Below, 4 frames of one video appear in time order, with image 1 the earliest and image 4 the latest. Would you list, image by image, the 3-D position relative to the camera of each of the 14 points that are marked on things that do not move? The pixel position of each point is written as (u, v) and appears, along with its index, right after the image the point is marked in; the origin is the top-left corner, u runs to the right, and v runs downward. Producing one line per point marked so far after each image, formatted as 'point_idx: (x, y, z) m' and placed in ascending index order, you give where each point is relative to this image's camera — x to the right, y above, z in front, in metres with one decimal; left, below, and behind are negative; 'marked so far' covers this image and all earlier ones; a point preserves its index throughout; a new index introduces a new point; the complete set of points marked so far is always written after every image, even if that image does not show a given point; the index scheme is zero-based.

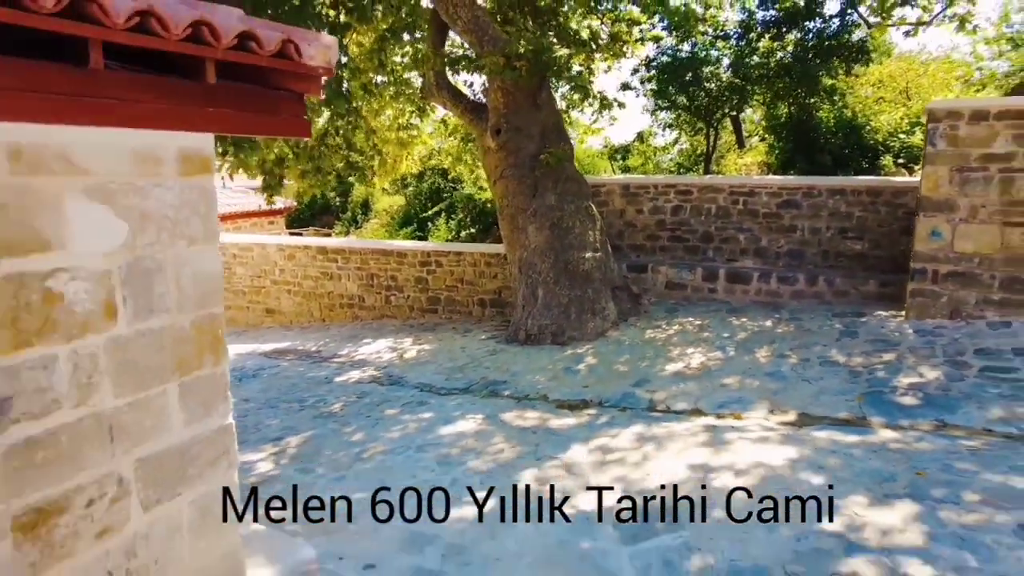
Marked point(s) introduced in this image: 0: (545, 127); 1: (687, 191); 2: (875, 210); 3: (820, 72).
0: (+0.4, +2.1, +7.8) m
1: (+2.3, +1.3, +7.9) m
2: (+4.3, +0.9, +7.0) m
3: (+4.5, +3.2, +8.9) m
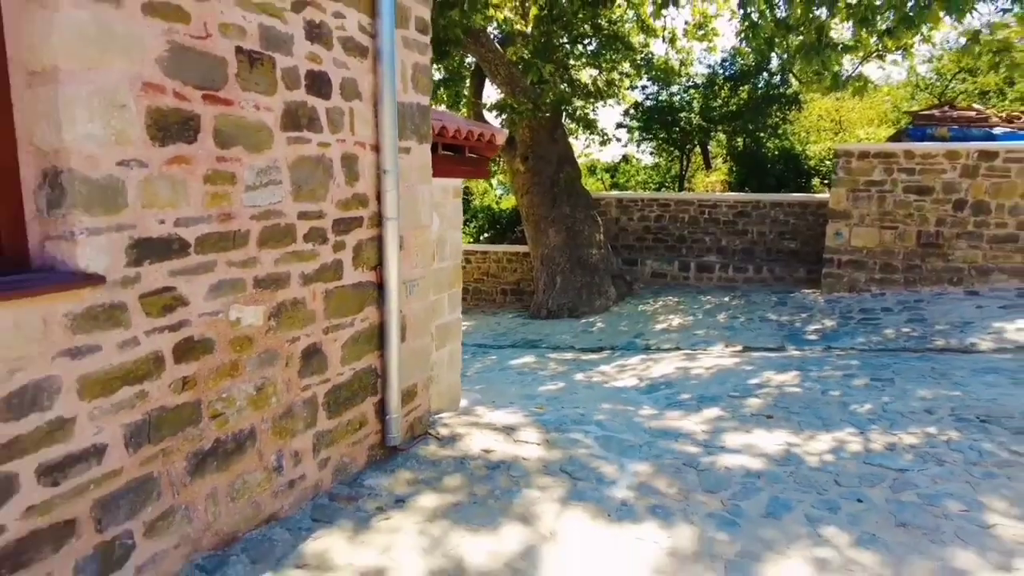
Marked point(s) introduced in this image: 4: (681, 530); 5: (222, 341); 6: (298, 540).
0: (+0.8, +2.3, +10.3) m
1: (+2.7, +1.5, +10.5) m
2: (+4.7, +1.1, +9.7) m
3: (+4.9, +3.4, +11.7) m
4: (+0.8, -1.2, +2.9) m
5: (-1.2, -0.2, +2.4) m
6: (-0.9, -1.1, +2.7) m
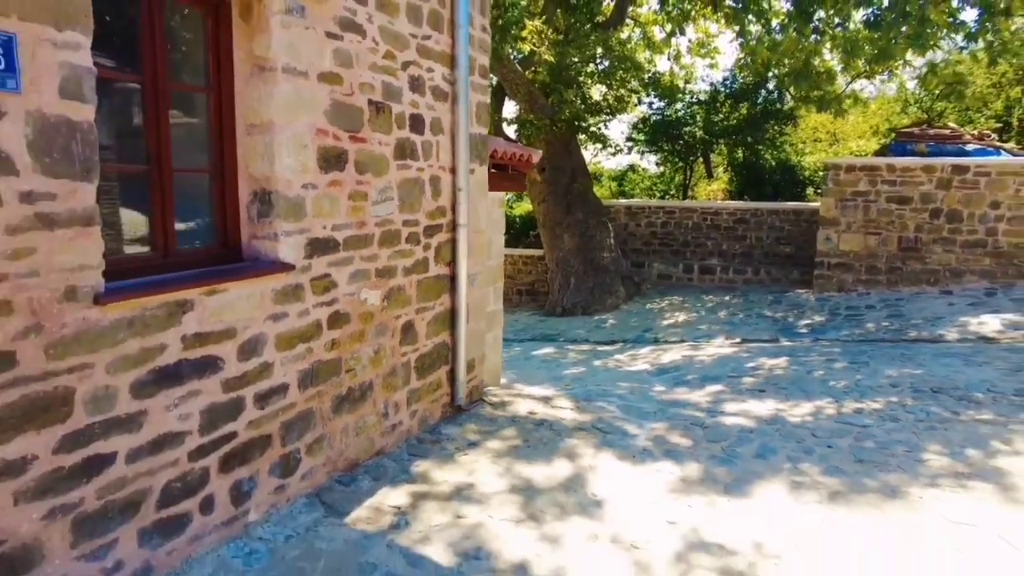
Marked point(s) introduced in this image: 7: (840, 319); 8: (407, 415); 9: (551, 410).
0: (+1.2, +2.3, +11.2) m
1: (+3.0, +1.4, +11.4) m
2: (+5.0, +1.1, +10.6) m
3: (+5.2, +3.3, +12.6) m
4: (+1.1, -1.1, +3.8) m
5: (-0.9, -0.1, +3.3) m
6: (-0.6, -1.0, +3.5) m
7: (+4.4, -0.4, +8.1) m
8: (-0.7, -0.8, +3.8) m
9: (+0.3, -1.0, +4.8) m
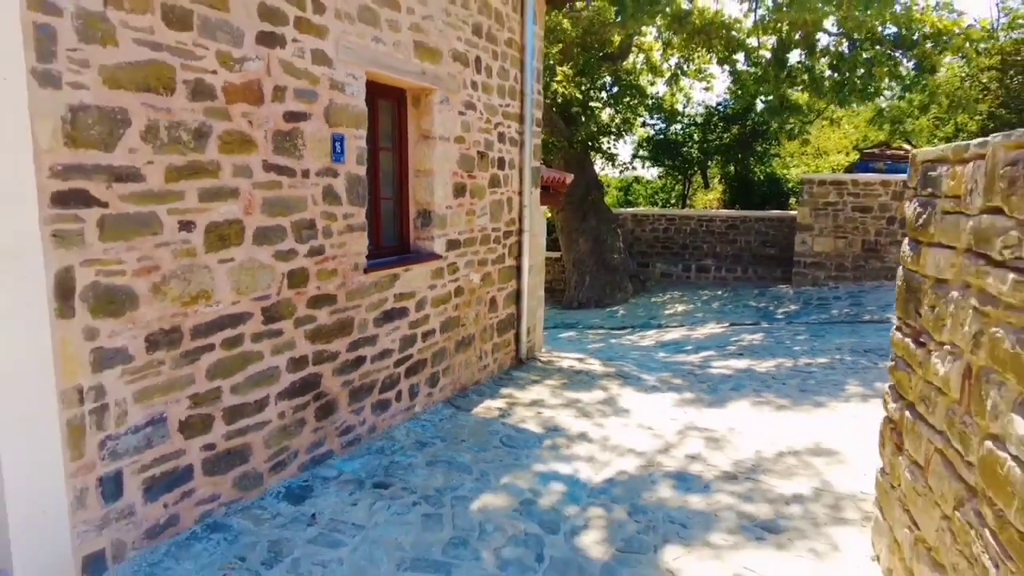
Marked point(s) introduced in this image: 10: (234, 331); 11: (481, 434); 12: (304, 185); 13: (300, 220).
0: (+1.6, +2.3, +13.0) m
1: (+3.5, +1.5, +13.1) m
2: (+5.5, +1.2, +12.4) m
3: (+5.7, +3.4, +14.4) m
4: (+1.6, -1.0, +5.5) m
5: (-0.4, 0.0, +5.1) m
6: (-0.1, -0.9, +5.3) m
7: (+4.9, -0.3, +9.9) m
8: (-0.2, -0.7, +5.6) m
9: (+0.8, -0.8, +6.6) m
10: (-1.4, -0.2, +3.0) m
11: (-0.2, -1.0, +4.3) m
12: (-1.1, +0.6, +3.3) m
13: (-1.2, +0.4, +3.3) m
